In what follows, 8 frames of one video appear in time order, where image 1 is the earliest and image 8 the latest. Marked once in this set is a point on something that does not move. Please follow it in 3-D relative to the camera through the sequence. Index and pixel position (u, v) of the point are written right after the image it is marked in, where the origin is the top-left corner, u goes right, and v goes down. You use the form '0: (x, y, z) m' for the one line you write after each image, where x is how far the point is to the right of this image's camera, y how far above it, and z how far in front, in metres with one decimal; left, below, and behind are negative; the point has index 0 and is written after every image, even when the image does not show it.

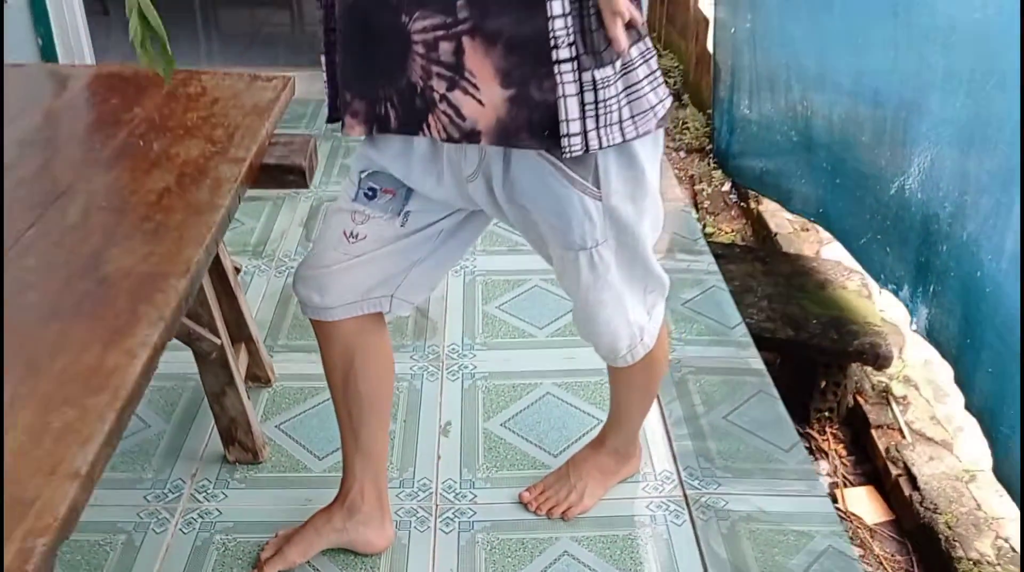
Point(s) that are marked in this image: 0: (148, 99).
0: (-0.5, +0.3, +1.1) m
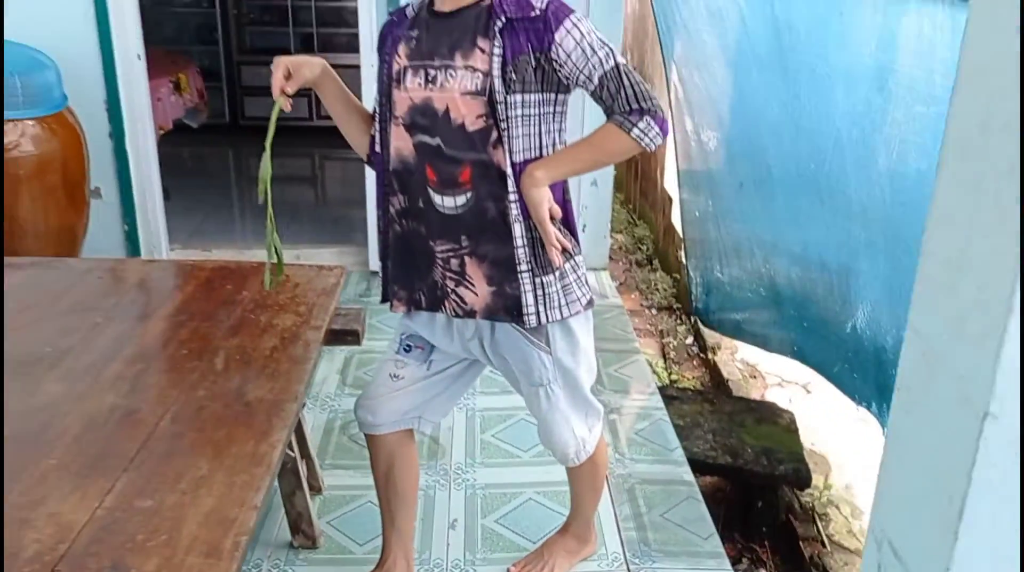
0: (-0.5, 0.0, +1.6) m
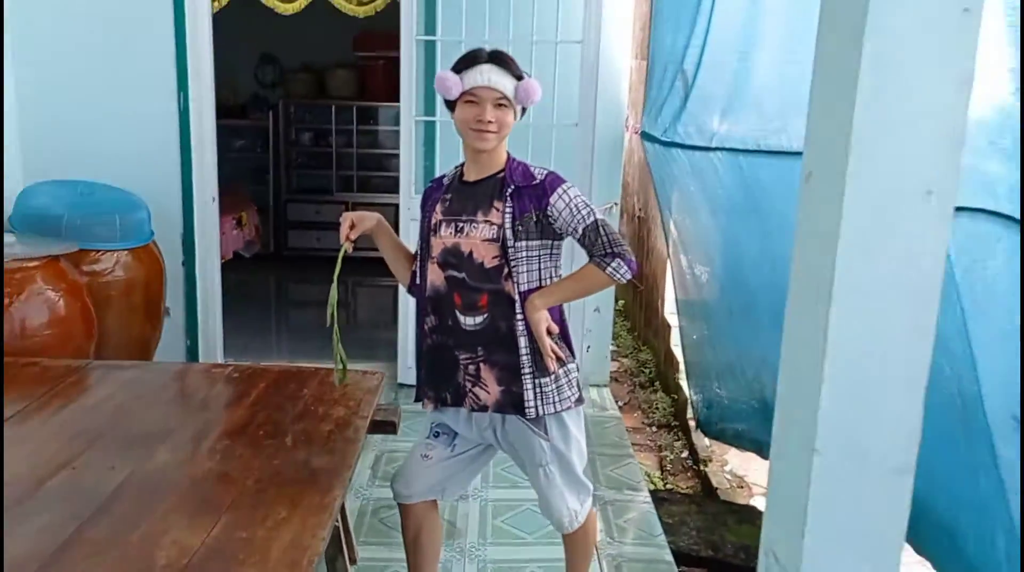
0: (-0.5, -0.2, +2.0) m
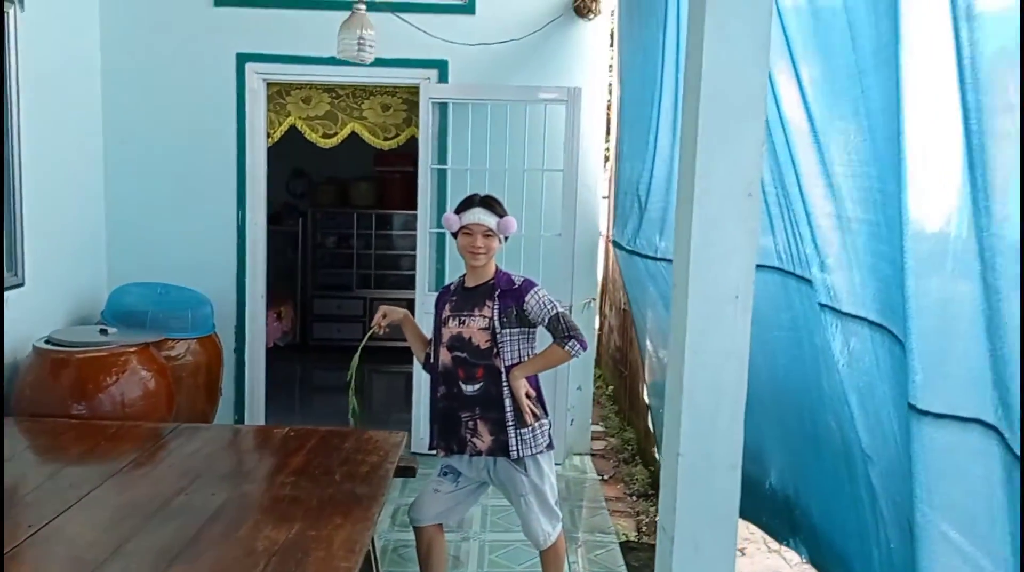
0: (-0.5, -0.5, +2.6) m
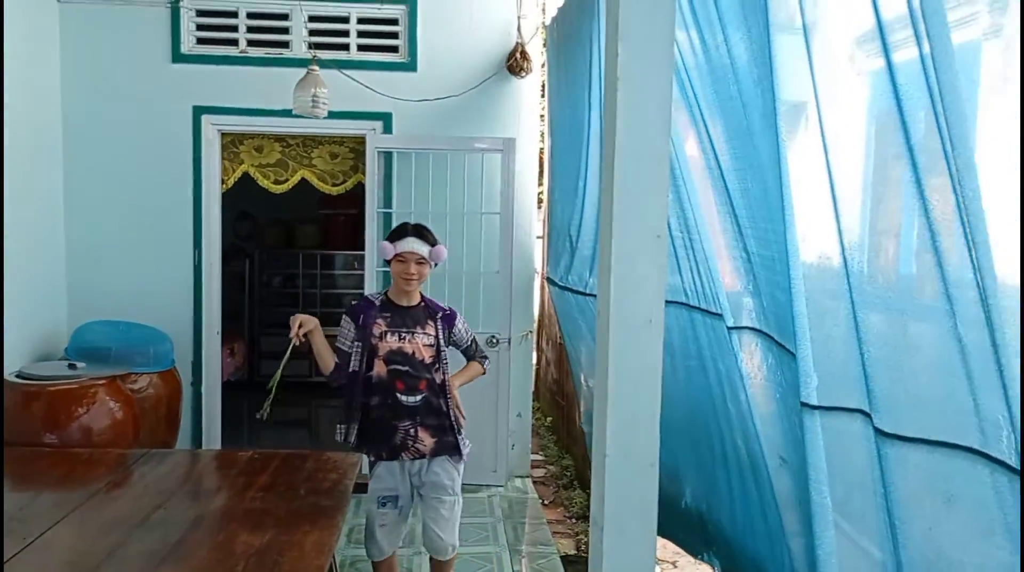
0: (-0.7, -0.6, +2.9) m
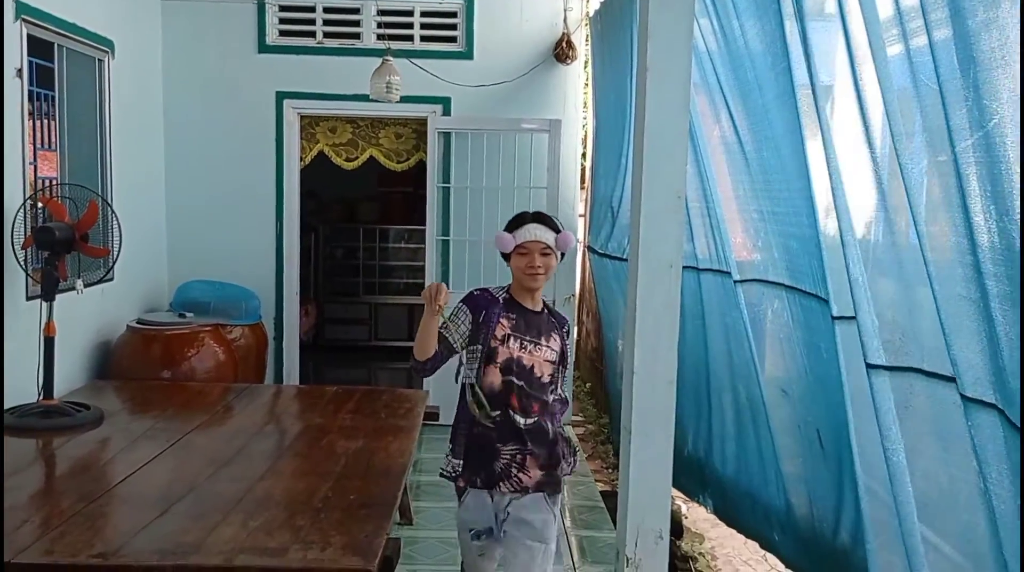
0: (-0.5, -0.4, +3.4) m
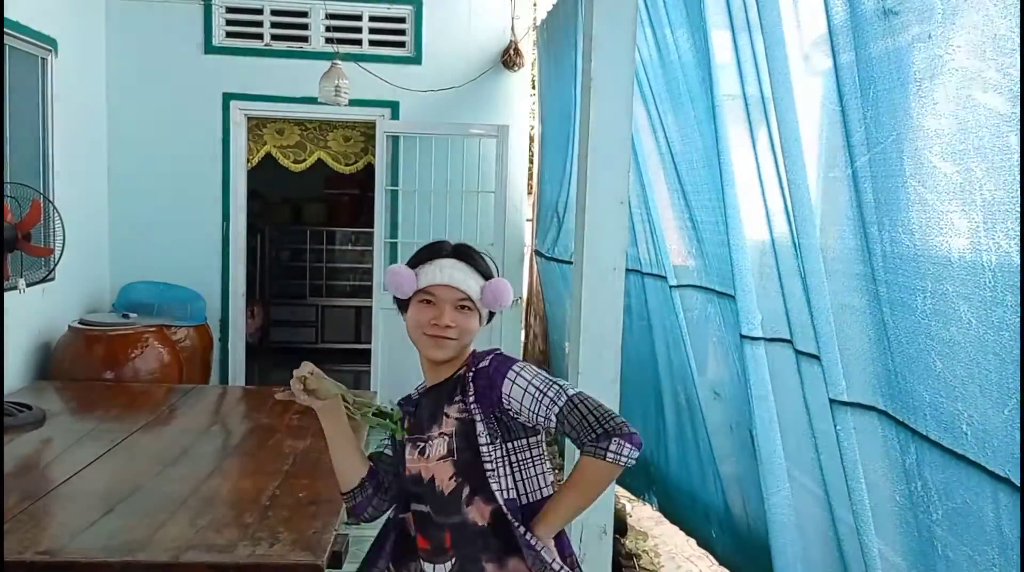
0: (-0.7, -0.4, +3.4) m
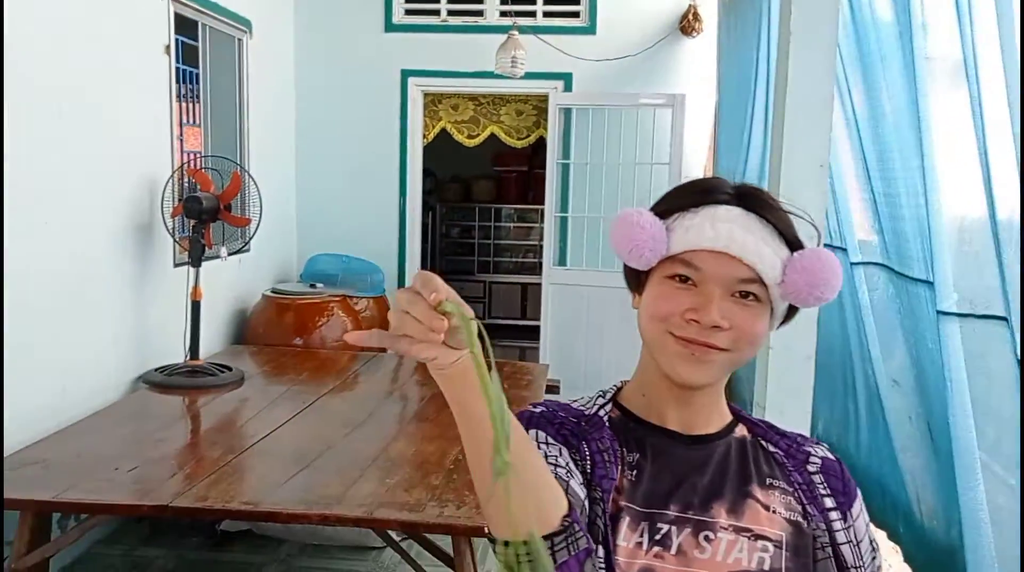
0: (0.0, -0.3, +3.4) m
